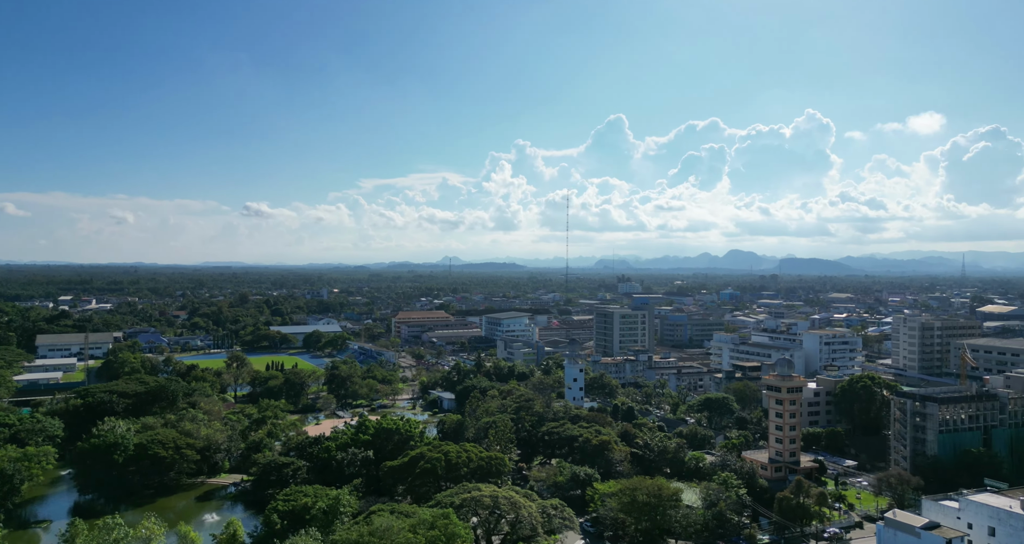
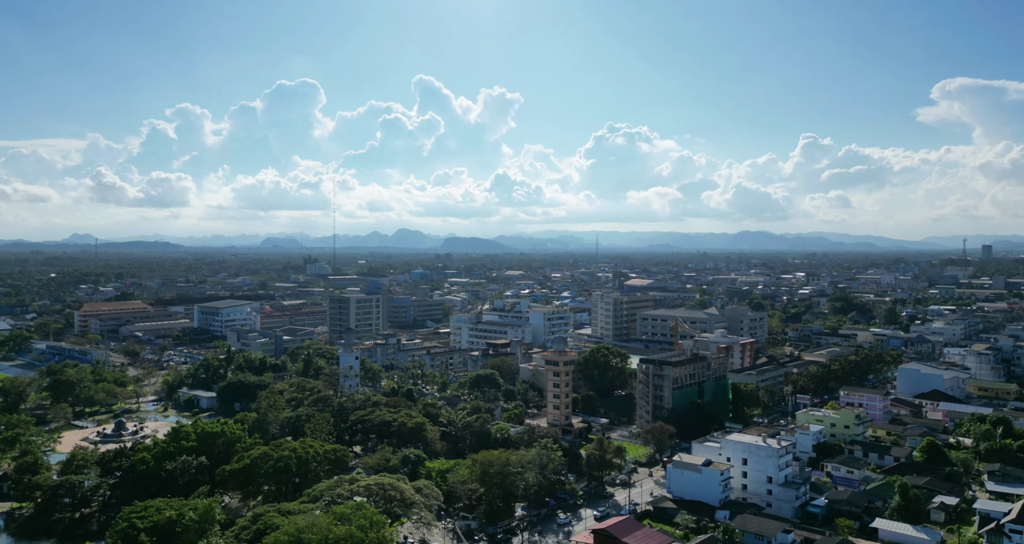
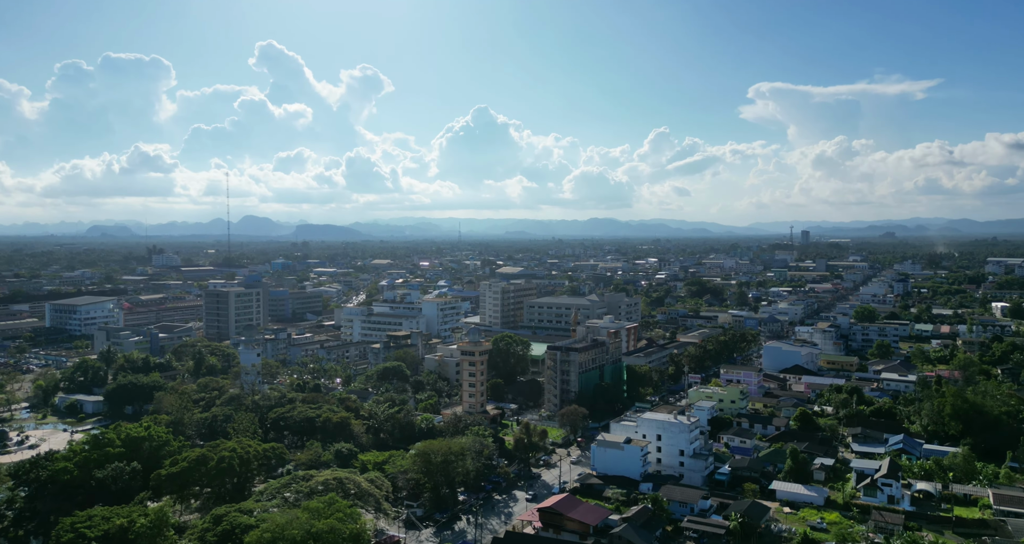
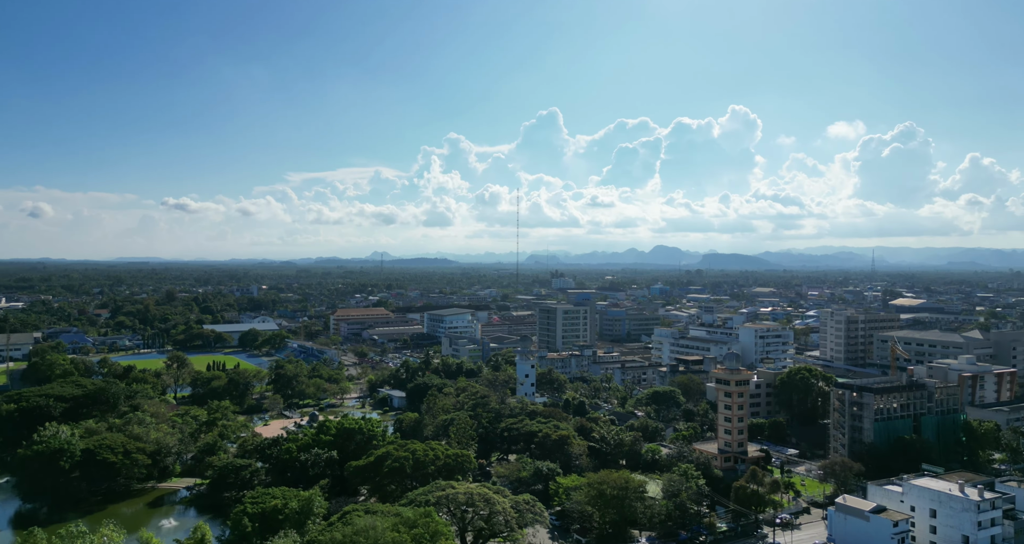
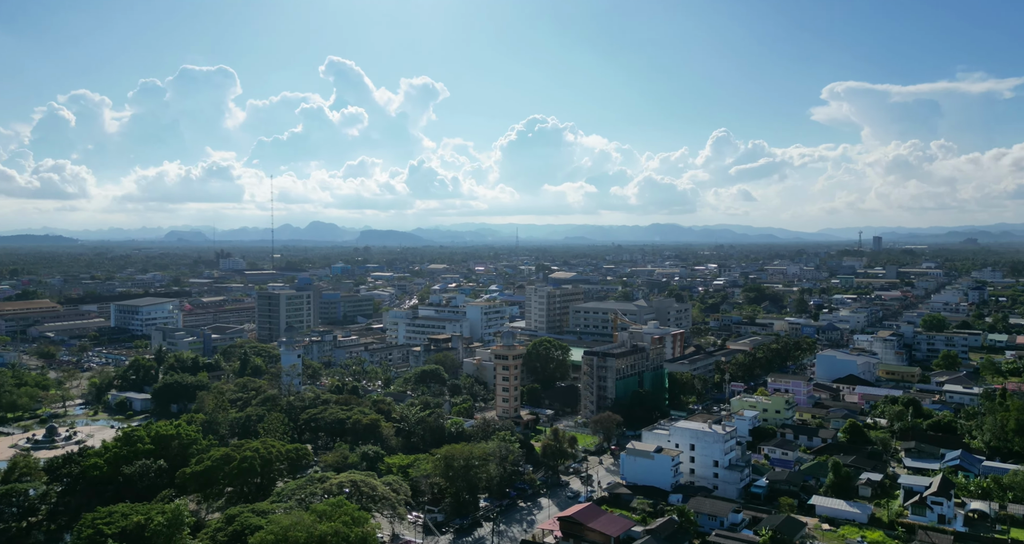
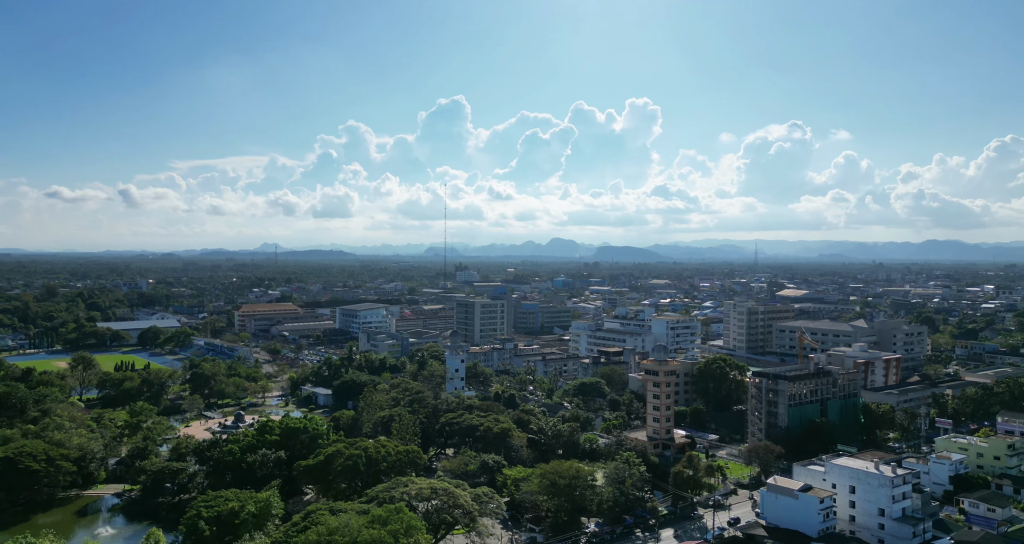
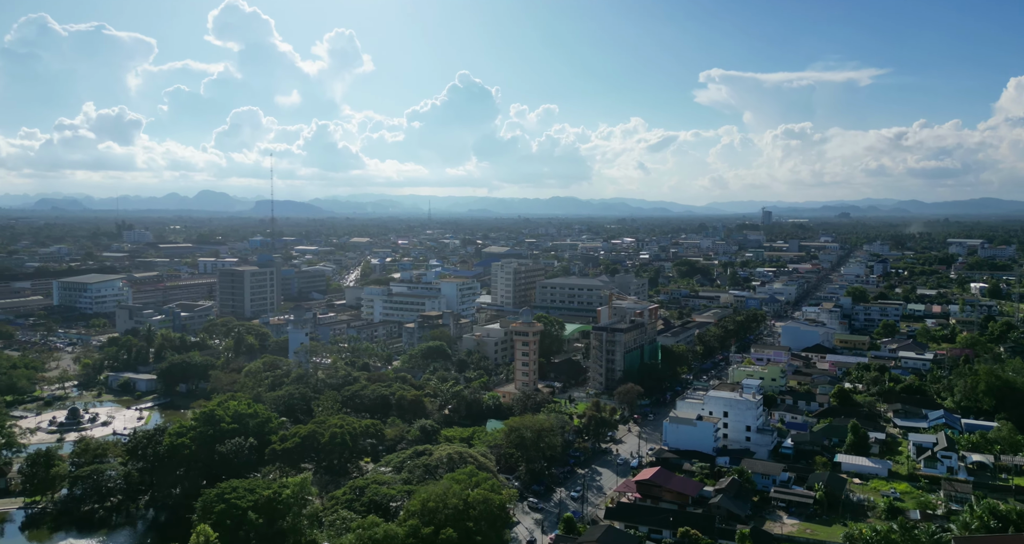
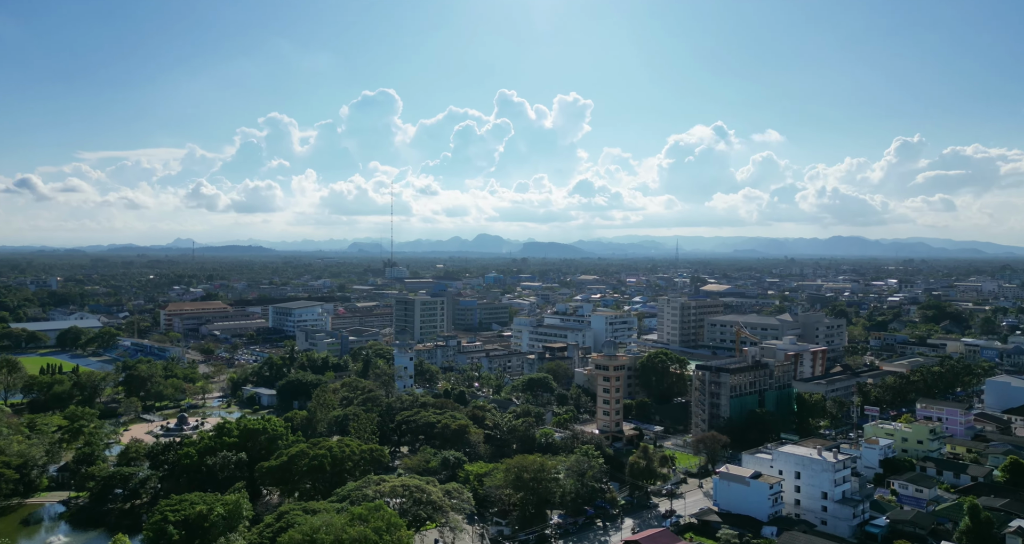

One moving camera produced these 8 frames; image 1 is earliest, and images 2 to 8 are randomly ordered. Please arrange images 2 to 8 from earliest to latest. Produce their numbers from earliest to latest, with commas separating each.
4, 6, 8, 2, 5, 3, 7
